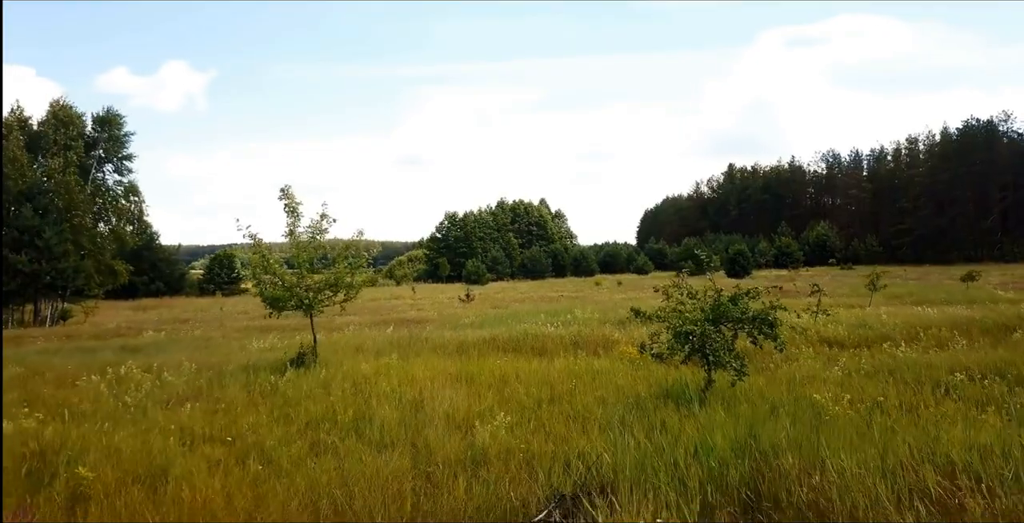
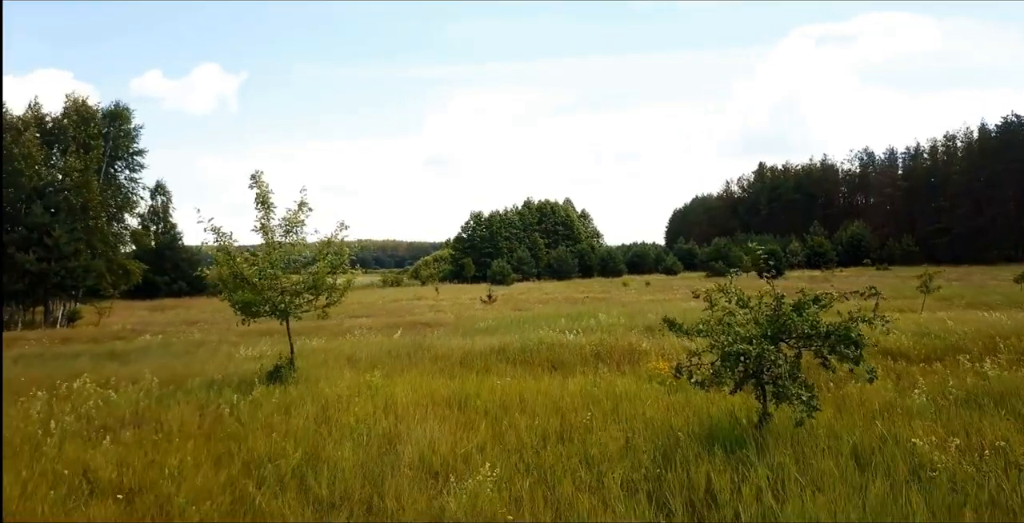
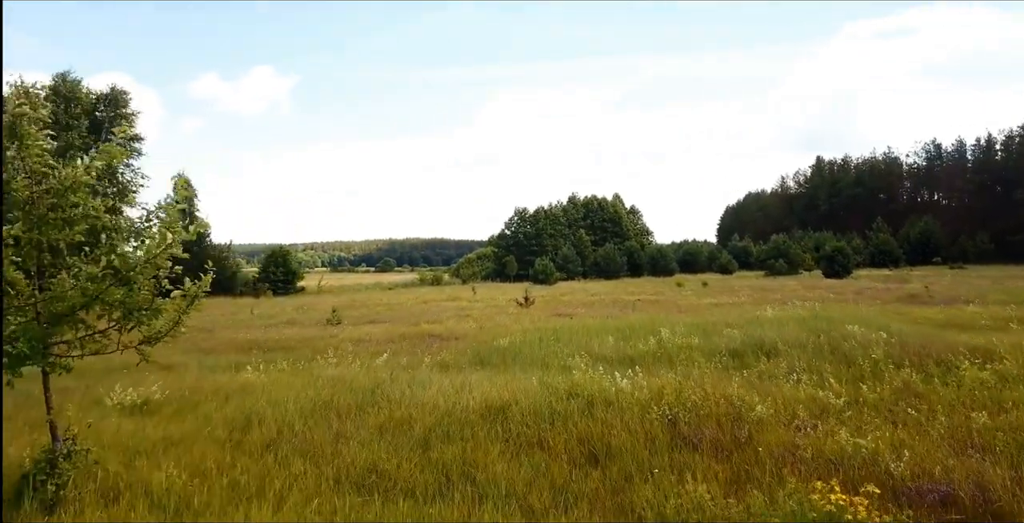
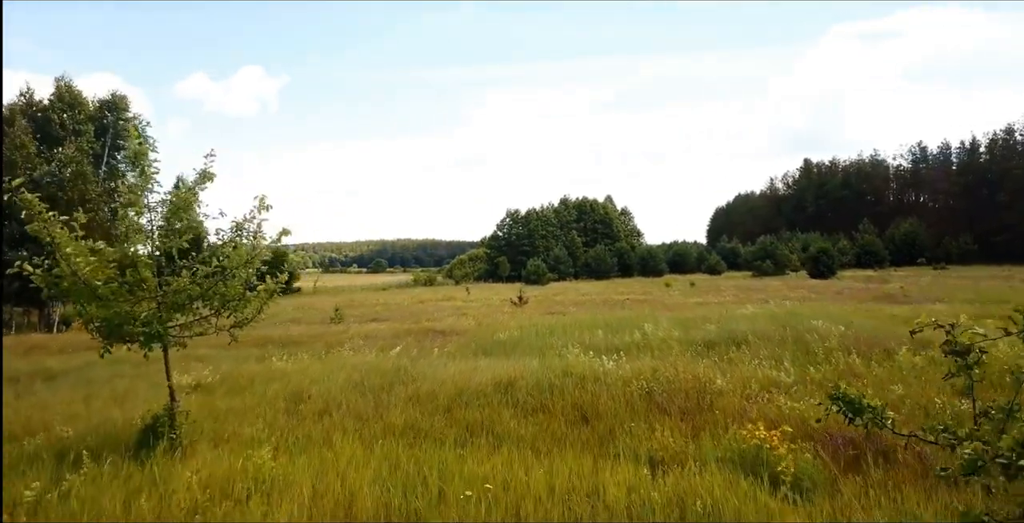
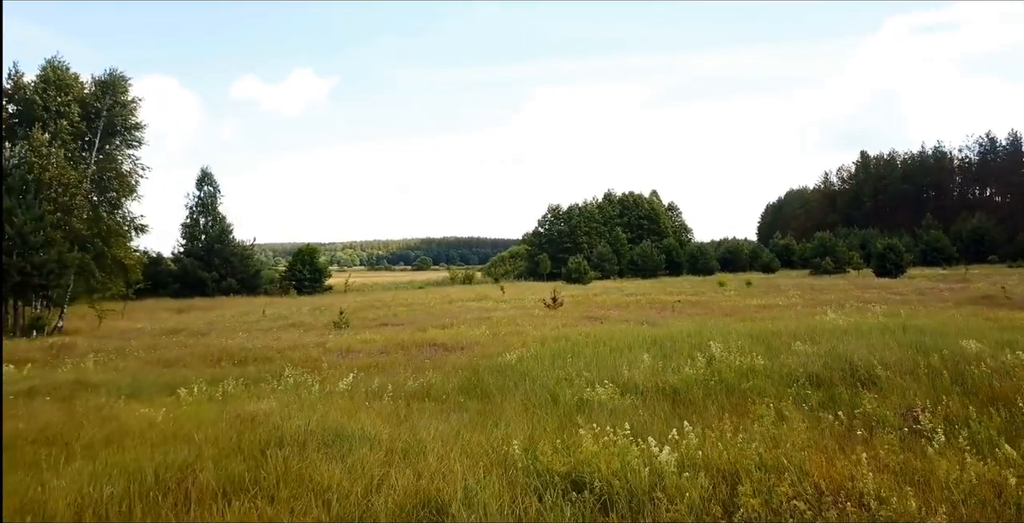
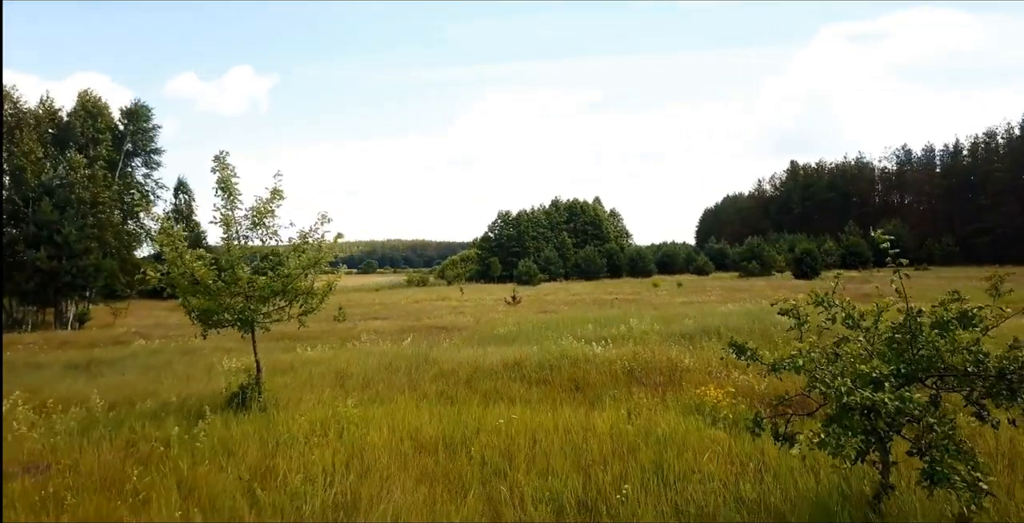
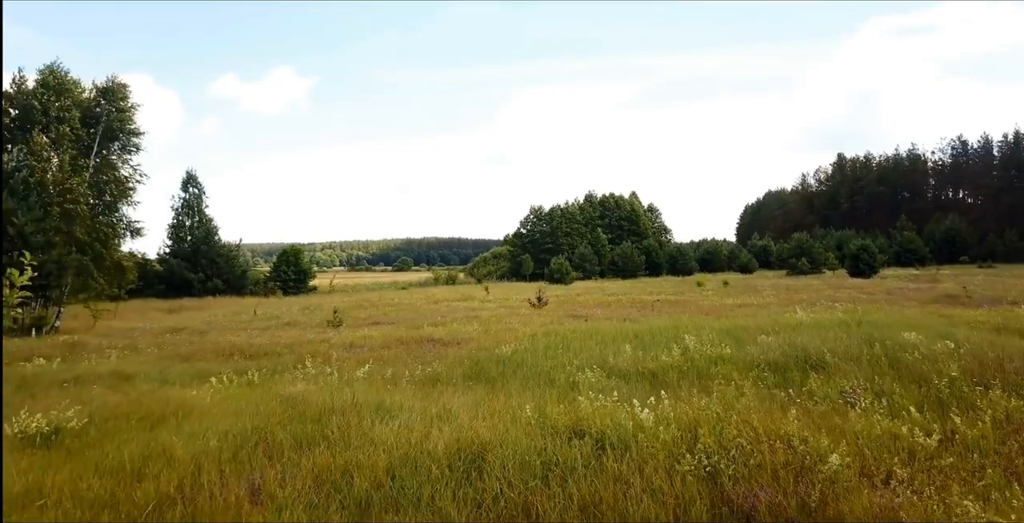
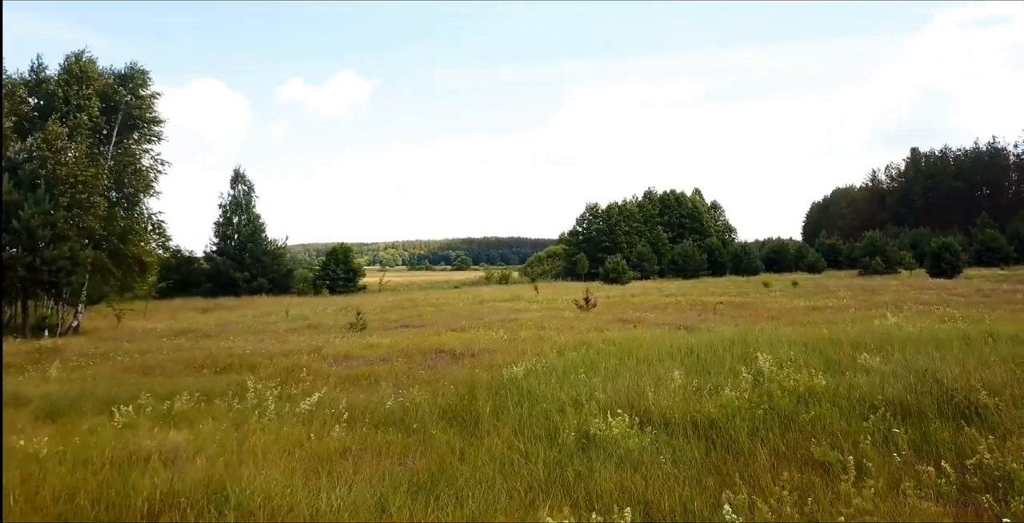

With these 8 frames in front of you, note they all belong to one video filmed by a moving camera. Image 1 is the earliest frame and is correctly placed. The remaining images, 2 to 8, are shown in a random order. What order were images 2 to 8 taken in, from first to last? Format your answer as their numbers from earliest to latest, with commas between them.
2, 6, 4, 3, 7, 5, 8
